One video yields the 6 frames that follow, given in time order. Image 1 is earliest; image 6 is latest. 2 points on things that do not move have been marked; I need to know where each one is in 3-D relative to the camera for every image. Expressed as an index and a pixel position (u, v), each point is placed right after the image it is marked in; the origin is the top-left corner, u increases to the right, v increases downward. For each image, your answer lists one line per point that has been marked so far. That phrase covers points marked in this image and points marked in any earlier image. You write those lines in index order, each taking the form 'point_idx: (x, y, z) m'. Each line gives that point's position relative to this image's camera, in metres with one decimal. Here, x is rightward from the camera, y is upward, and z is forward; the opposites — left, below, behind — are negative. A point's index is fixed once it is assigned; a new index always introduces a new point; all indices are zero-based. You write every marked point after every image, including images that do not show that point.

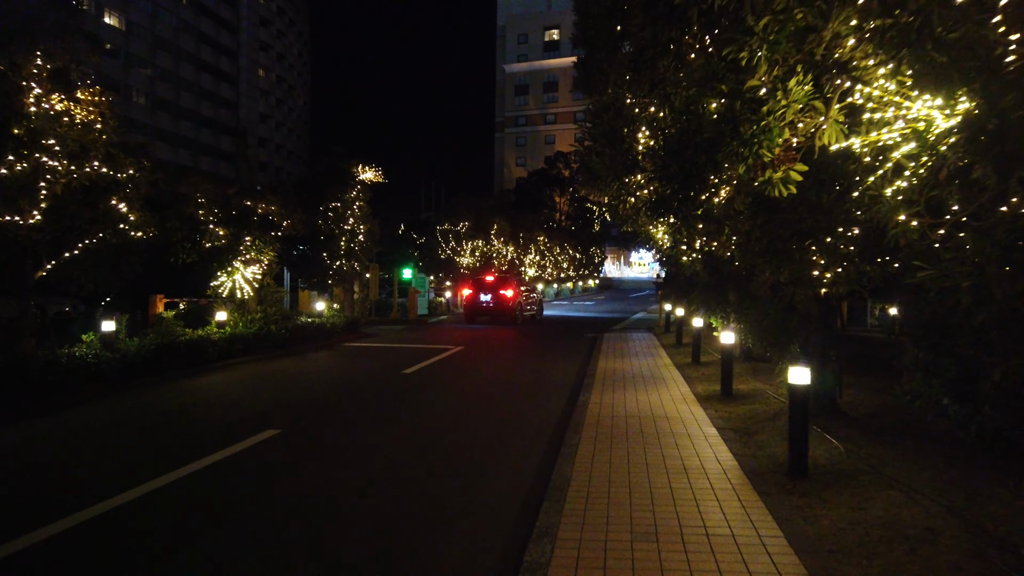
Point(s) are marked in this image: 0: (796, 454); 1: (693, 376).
0: (+2.6, -1.5, +7.0) m
1: (+3.3, -1.6, +14.0) m
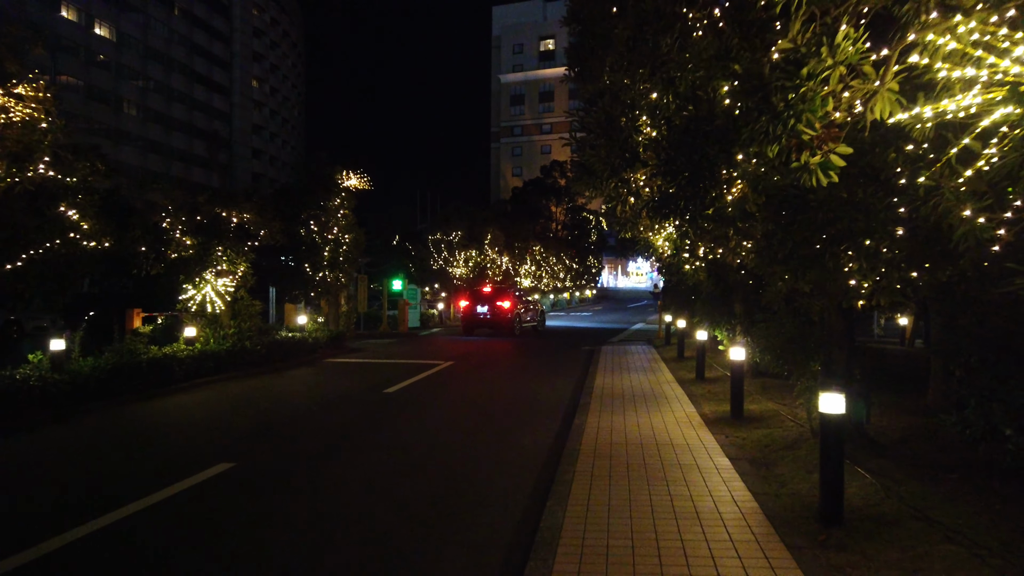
0: (+2.4, -1.6, +5.9) m
1: (+3.1, -1.7, +12.9) m
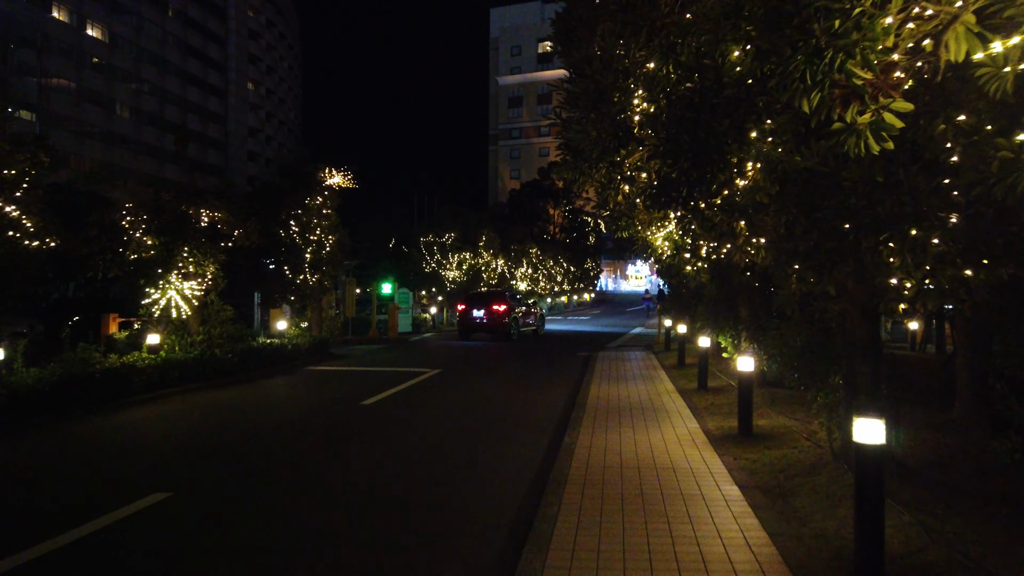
0: (+2.2, -1.6, +4.9) m
1: (+2.9, -1.8, +11.8) m
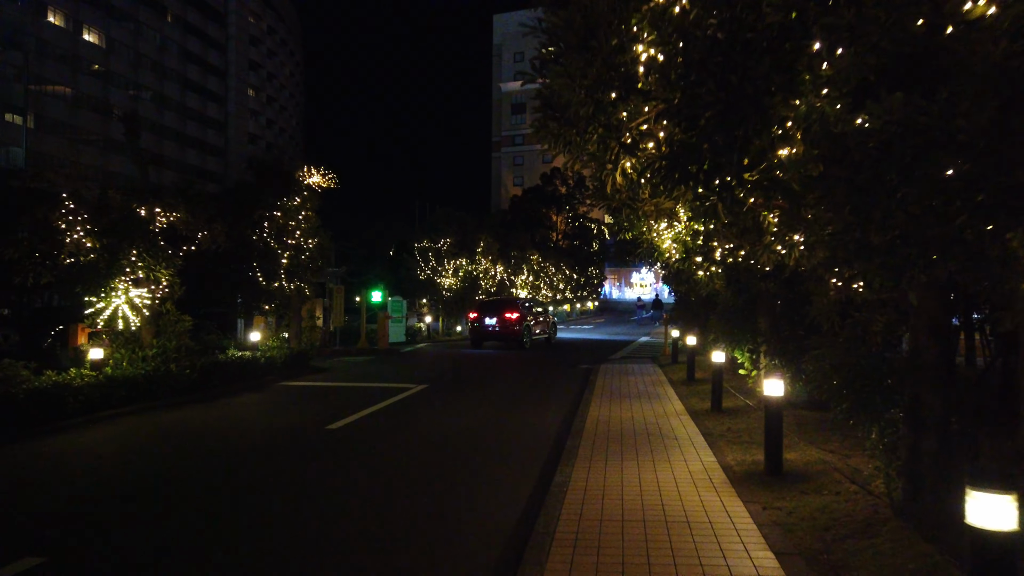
0: (+2.0, -1.6, +3.2) m
1: (+2.7, -1.9, +10.2) m
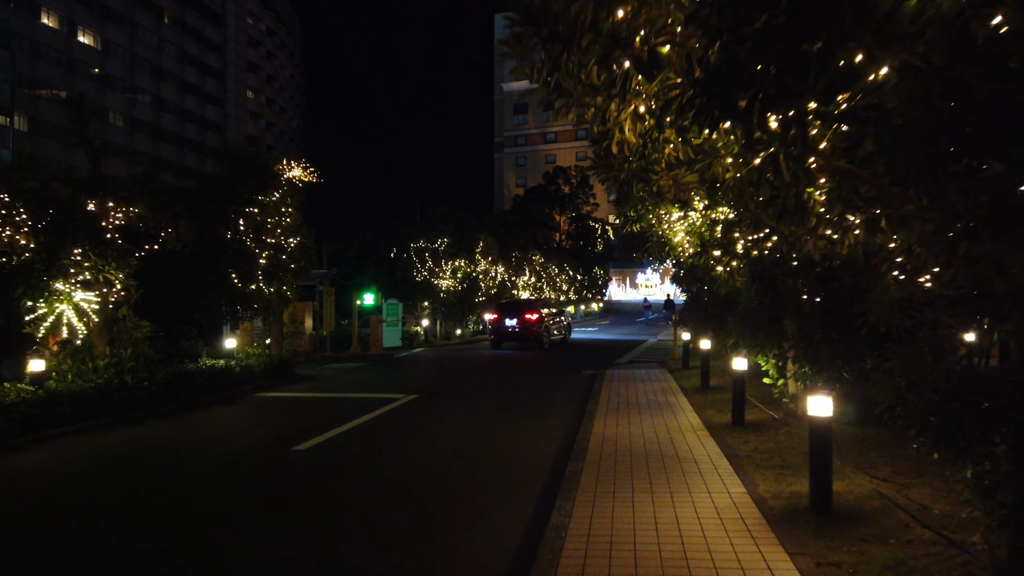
0: (+1.8, -1.6, +1.8) m
1: (+2.6, -1.9, +8.8) m
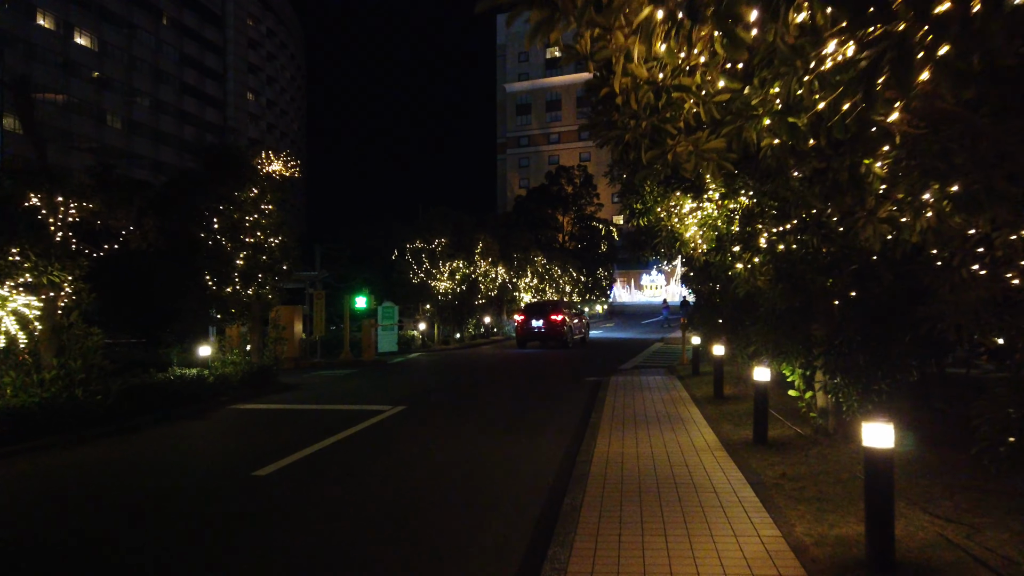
0: (+1.7, -1.6, +0.5) m
1: (+2.5, -1.9, +7.5) m
